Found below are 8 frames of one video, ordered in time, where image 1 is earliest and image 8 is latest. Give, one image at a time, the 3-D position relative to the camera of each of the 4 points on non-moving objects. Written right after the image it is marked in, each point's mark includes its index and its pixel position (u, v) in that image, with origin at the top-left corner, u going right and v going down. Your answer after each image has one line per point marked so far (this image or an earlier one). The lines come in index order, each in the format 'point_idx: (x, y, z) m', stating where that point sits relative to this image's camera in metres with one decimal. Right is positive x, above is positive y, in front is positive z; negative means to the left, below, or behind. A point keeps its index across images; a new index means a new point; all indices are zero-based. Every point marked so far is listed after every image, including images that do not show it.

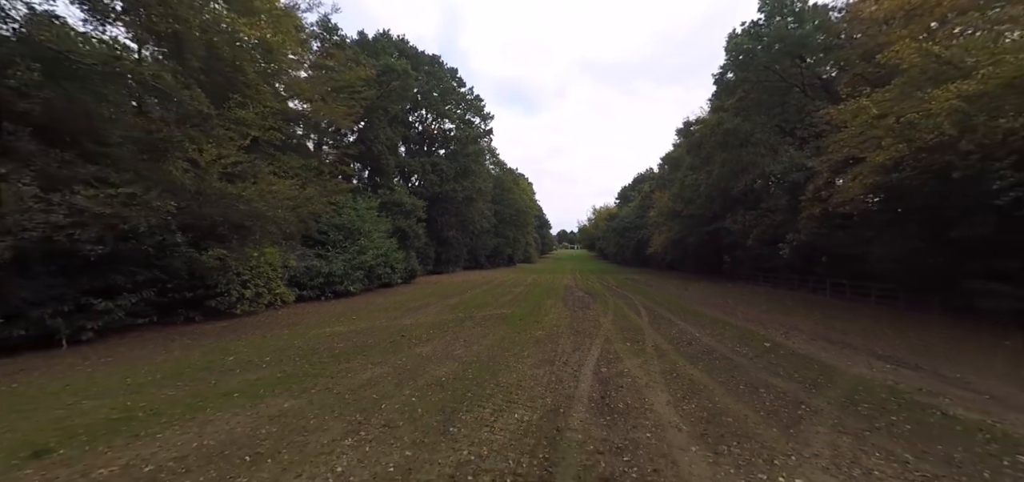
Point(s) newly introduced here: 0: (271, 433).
0: (-3.4, -2.7, +5.3) m
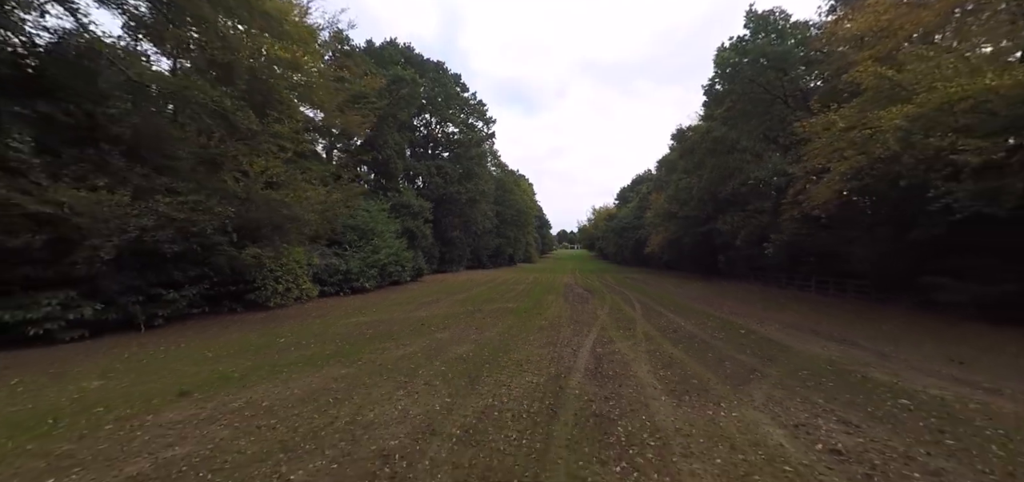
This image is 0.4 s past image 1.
0: (-3.1, -2.7, +7.0) m
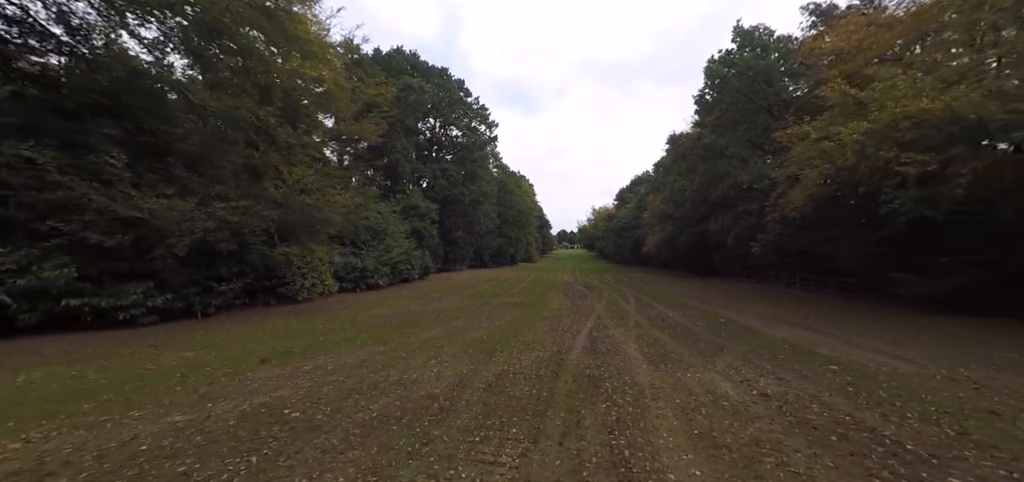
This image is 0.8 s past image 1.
0: (-2.9, -2.7, +8.7) m
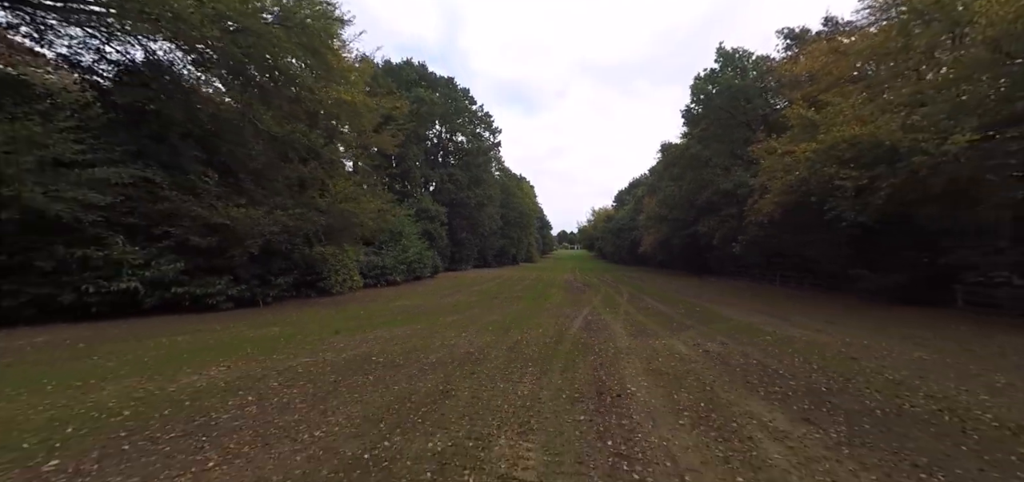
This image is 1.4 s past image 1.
0: (-2.6, -2.7, +11.2) m
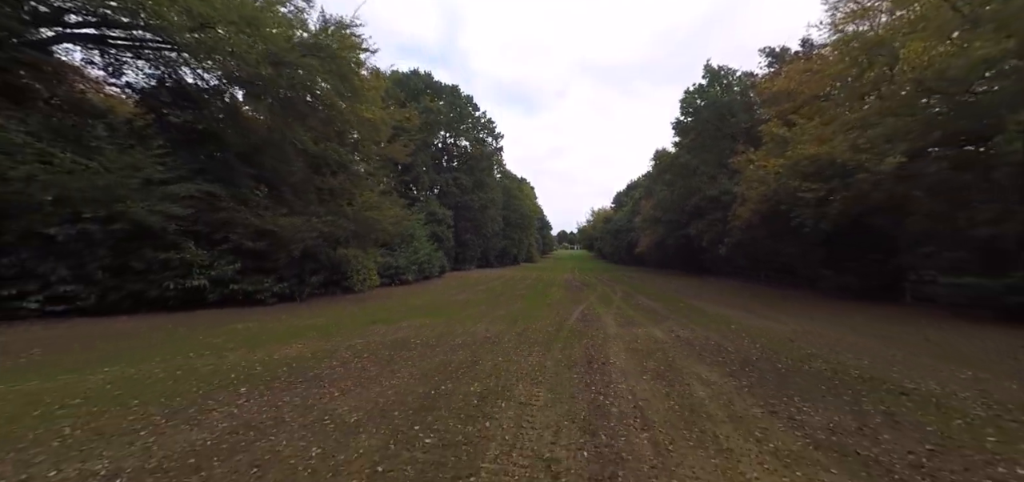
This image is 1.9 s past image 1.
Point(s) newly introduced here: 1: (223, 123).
0: (-2.3, -2.9, +13.4) m
1: (-11.2, +4.6, +15.0) m
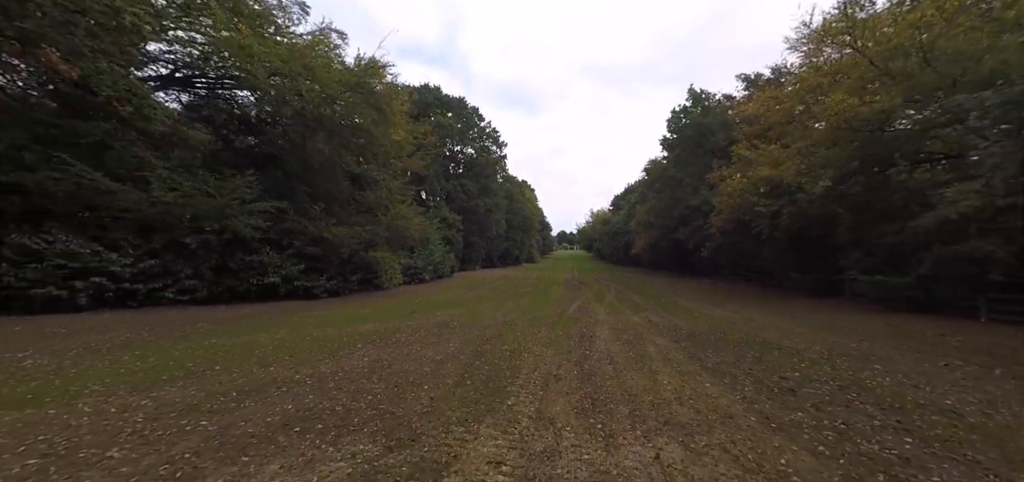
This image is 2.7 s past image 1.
0: (-1.9, -3.1, +16.7) m
1: (-10.7, +4.3, +18.4) m
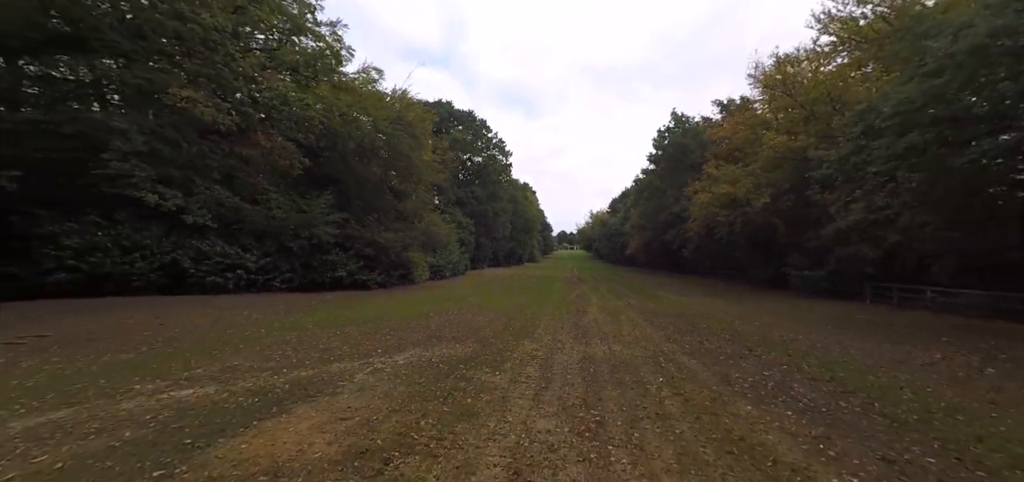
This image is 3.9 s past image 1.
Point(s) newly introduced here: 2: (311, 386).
0: (-1.2, -3.3, +21.5) m
1: (-10.1, +4.2, +23.1) m
2: (-2.8, -2.0, +5.4) m
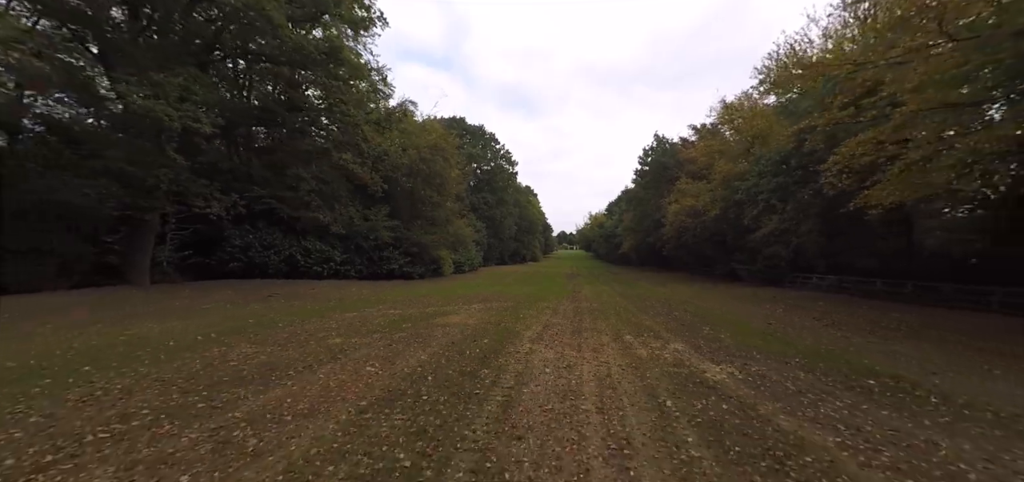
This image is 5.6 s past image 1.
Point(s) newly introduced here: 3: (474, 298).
0: (-0.4, -3.3, +27.5) m
1: (-9.2, +4.1, +29.2) m
2: (-2.0, -2.1, +11.4) m
3: (-1.7, -2.5, +17.4) m
